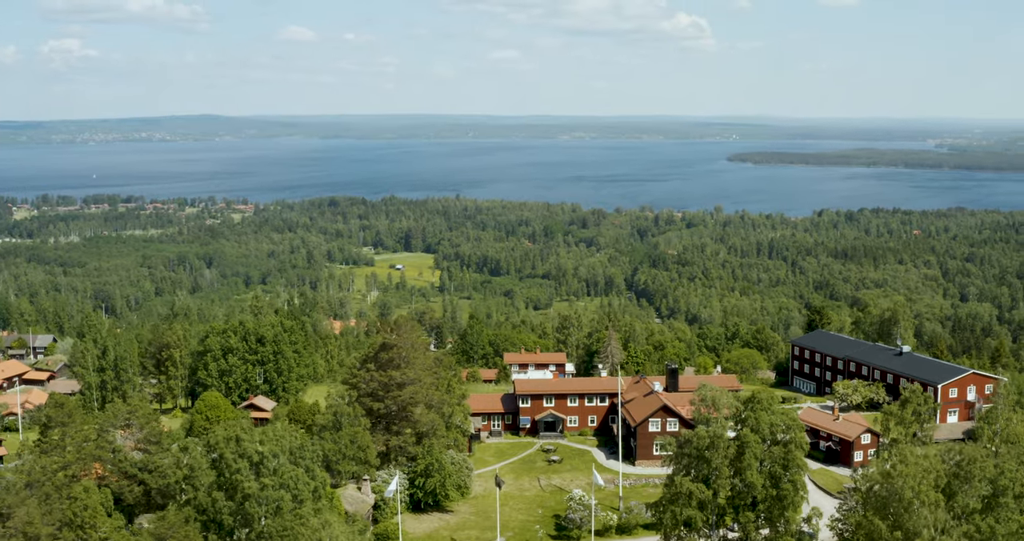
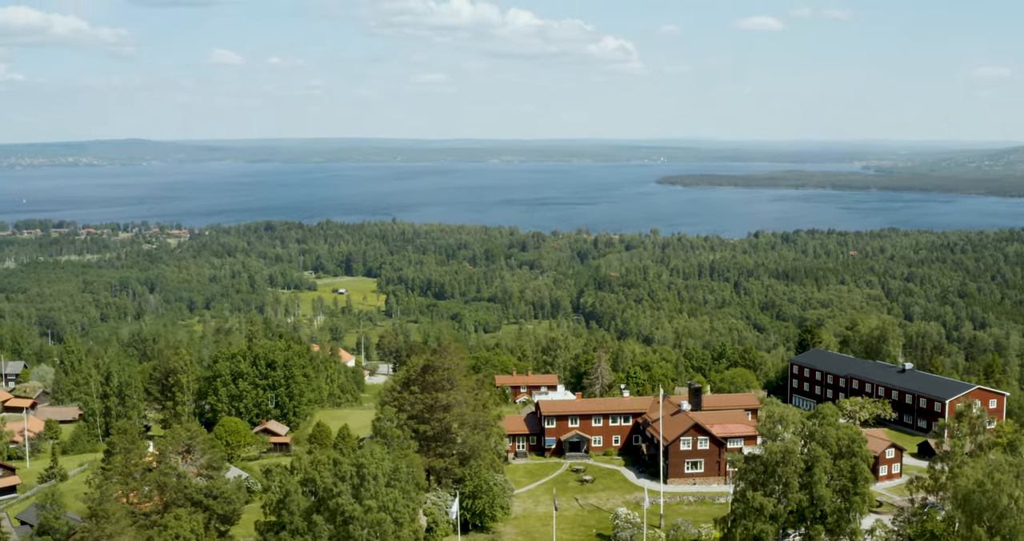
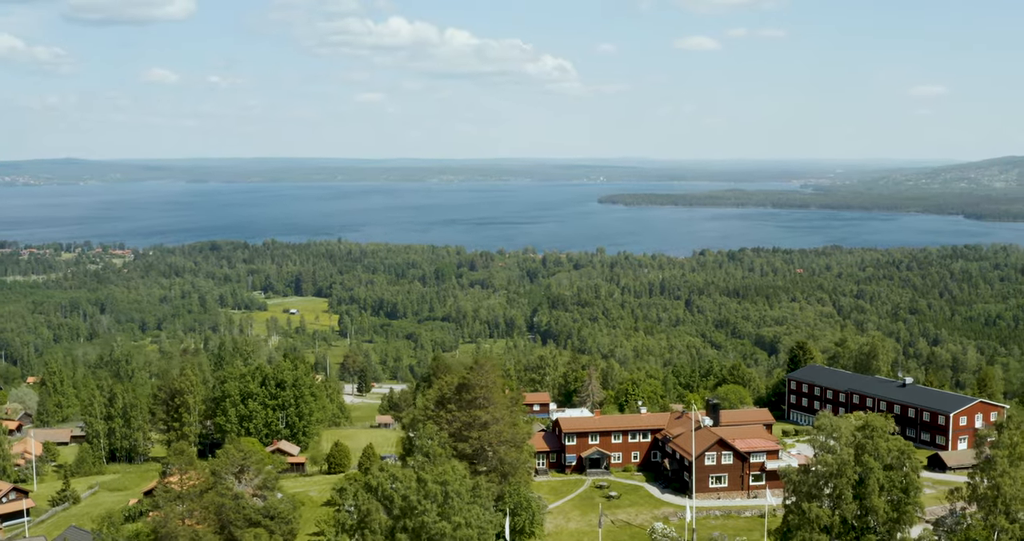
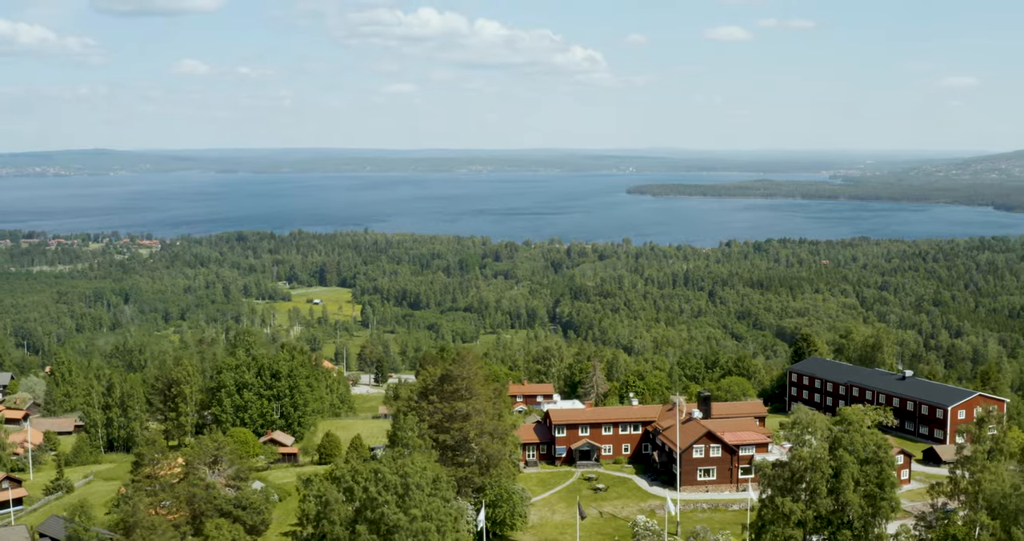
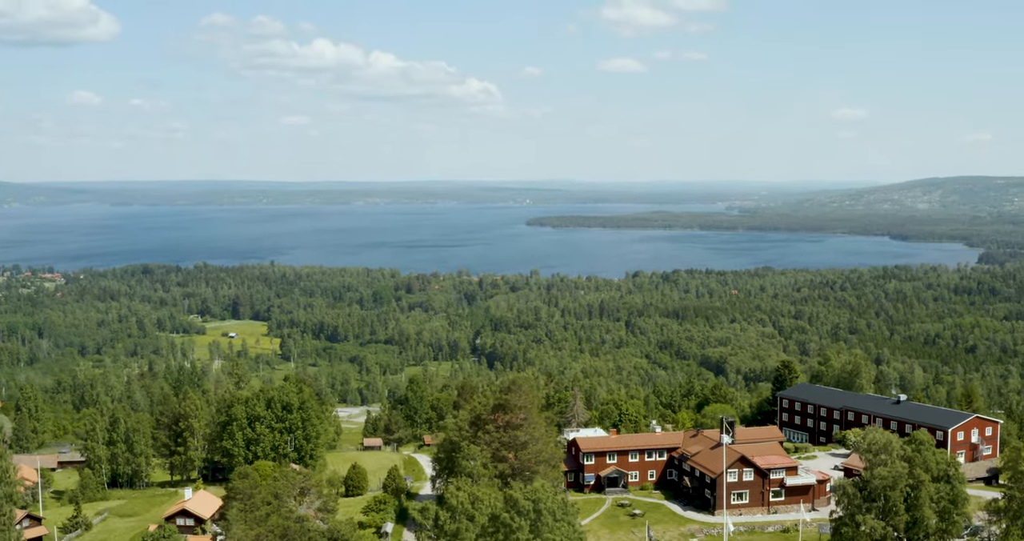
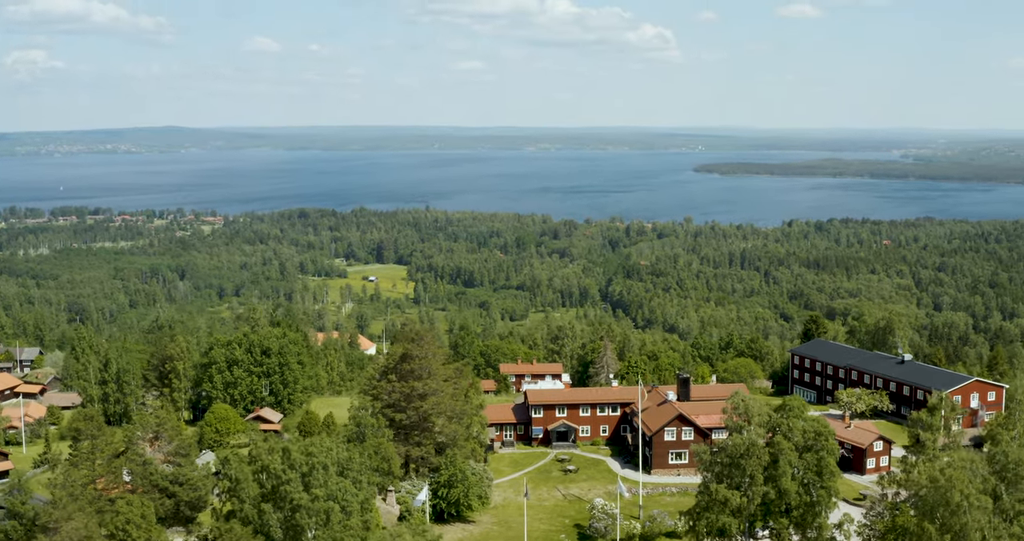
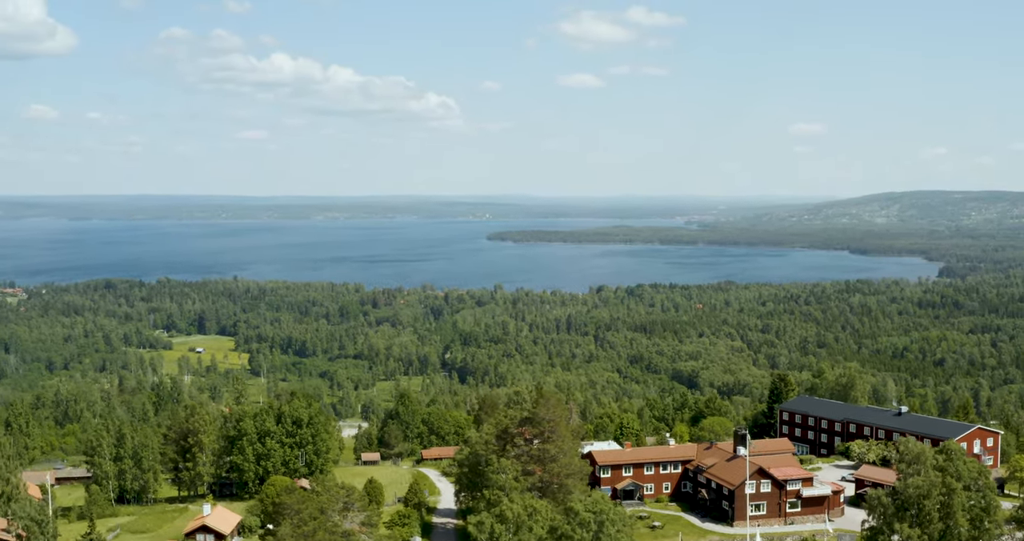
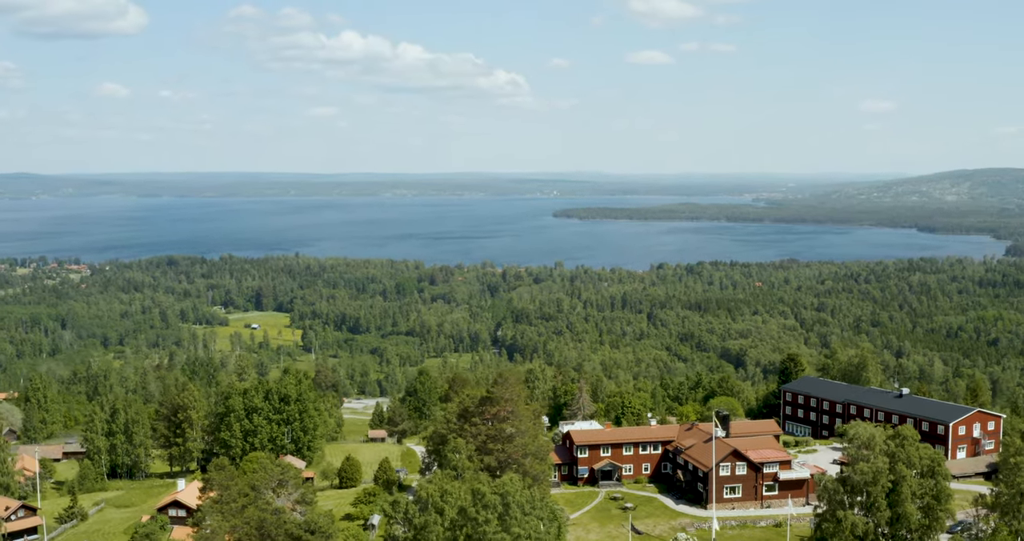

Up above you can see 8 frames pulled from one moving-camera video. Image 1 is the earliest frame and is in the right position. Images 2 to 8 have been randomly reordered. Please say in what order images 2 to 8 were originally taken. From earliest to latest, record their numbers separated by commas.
6, 2, 4, 3, 8, 5, 7
